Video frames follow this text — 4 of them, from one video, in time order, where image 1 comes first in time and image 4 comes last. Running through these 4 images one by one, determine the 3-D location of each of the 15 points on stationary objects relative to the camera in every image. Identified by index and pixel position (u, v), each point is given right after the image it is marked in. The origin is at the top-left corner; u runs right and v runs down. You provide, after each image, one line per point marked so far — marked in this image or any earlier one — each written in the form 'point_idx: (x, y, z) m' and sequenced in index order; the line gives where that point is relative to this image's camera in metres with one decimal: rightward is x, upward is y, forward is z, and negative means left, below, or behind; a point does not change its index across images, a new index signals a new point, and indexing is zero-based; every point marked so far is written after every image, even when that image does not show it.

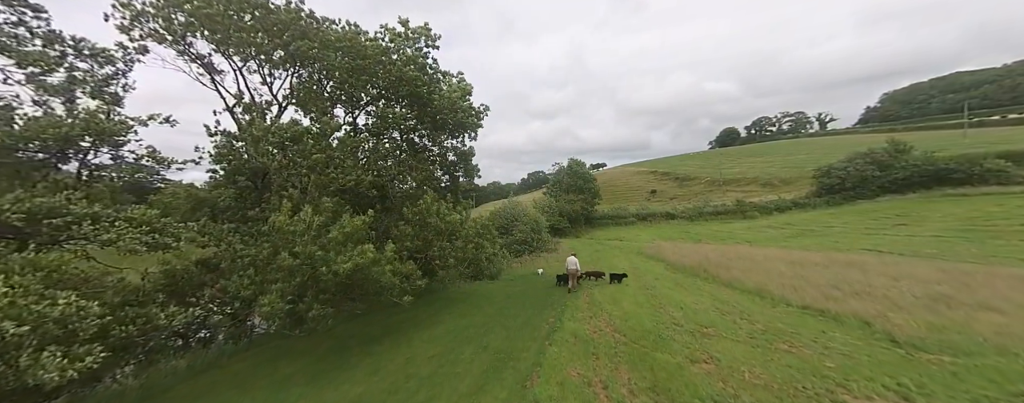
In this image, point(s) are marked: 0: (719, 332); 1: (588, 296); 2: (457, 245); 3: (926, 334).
0: (+7.7, -4.9, +11.3) m
1: (+4.2, -5.2, +16.6) m
2: (-2.6, -2.1, +14.5) m
3: (+13.6, -4.3, +9.9) m
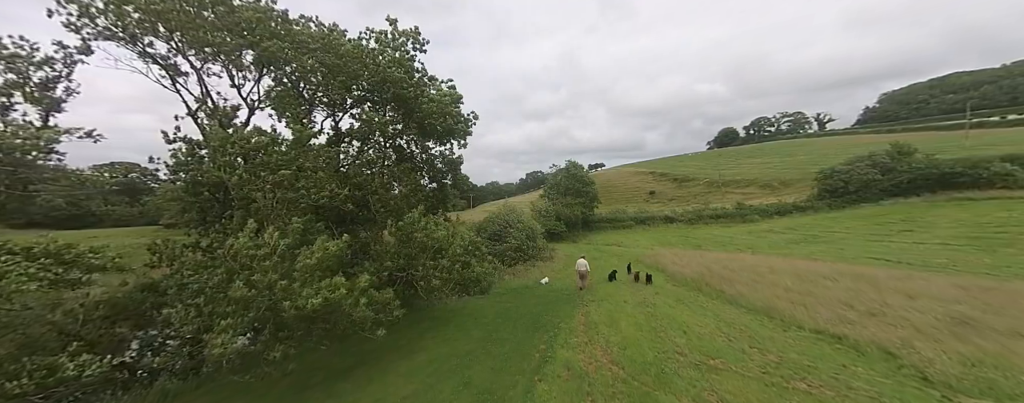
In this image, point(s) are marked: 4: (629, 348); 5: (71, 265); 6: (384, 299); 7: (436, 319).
0: (+7.3, -5.5, +10.2) m
1: (+3.7, -5.8, +15.5) m
2: (-3.1, -2.7, +13.3) m
3: (+13.1, -4.9, +8.8) m
4: (+4.5, -5.6, +11.7) m
5: (-10.2, -1.5, +7.1) m
6: (-4.3, -3.3, +10.3) m
7: (-3.7, -5.8, +14.9) m
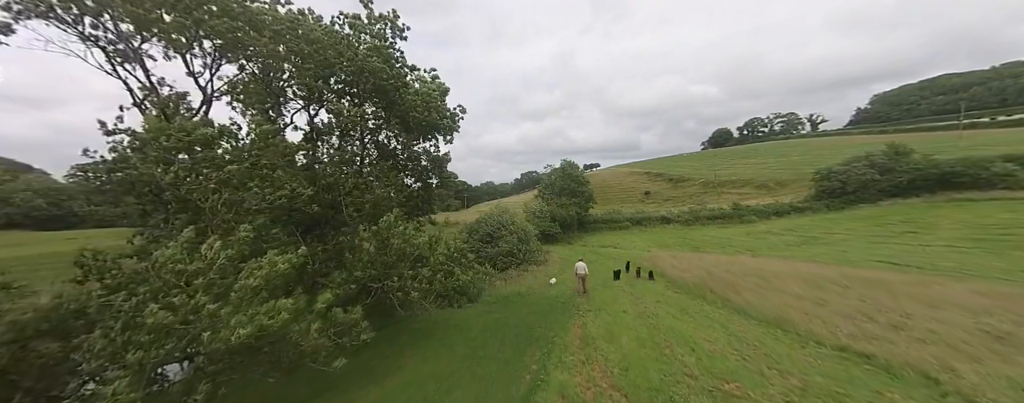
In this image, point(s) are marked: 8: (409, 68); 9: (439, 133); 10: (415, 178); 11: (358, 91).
0: (+6.8, -5.5, +8.9) m
1: (+3.2, -5.9, +14.1) m
2: (-3.5, -2.8, +11.9) m
3: (+12.7, -5.0, +7.7) m
4: (+4.1, -5.7, +10.4) m
5: (-10.6, -1.5, +5.6) m
6: (-4.8, -3.4, +8.8) m
7: (-4.2, -5.9, +13.5) m
8: (-6.3, +8.3, +19.0) m
9: (-4.6, +4.3, +19.5) m
10: (-6.2, +1.5, +19.4) m
11: (-8.1, +5.8, +16.0) m
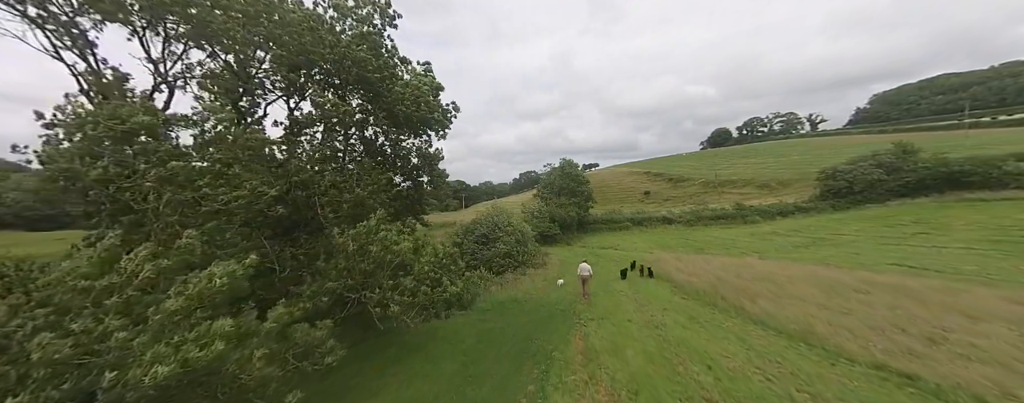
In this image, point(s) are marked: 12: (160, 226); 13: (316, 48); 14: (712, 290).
0: (+6.7, -5.5, +7.6) m
1: (+3.0, -5.9, +12.9) m
2: (-3.7, -2.8, +10.6) m
3: (+12.5, -4.9, +6.4) m
4: (+3.9, -5.7, +9.1) m
5: (-10.7, -1.5, +4.2) m
6: (-4.9, -3.4, +7.5) m
7: (-4.4, -5.9, +12.2) m
8: (-6.5, +8.3, +17.7) m
9: (-4.8, +4.4, +18.2) m
10: (-6.4, +1.5, +18.1) m
11: (-8.3, +5.8, +14.6) m
12: (-8.6, -0.6, +7.5) m
13: (-8.7, +6.8, +13.4) m
14: (+11.5, -5.1, +17.5) m
